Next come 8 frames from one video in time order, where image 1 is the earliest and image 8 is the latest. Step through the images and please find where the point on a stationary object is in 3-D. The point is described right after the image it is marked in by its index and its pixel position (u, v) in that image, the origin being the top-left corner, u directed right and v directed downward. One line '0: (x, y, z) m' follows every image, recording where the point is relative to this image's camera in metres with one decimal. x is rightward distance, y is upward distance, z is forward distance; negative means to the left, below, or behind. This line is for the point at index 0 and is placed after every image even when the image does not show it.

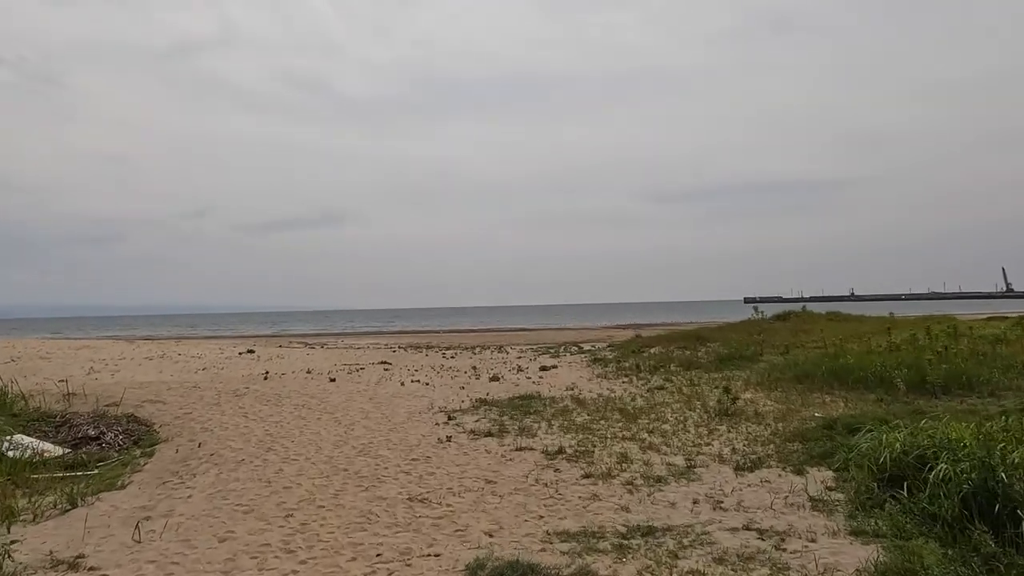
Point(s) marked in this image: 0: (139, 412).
0: (-7.4, -2.5, +13.1) m
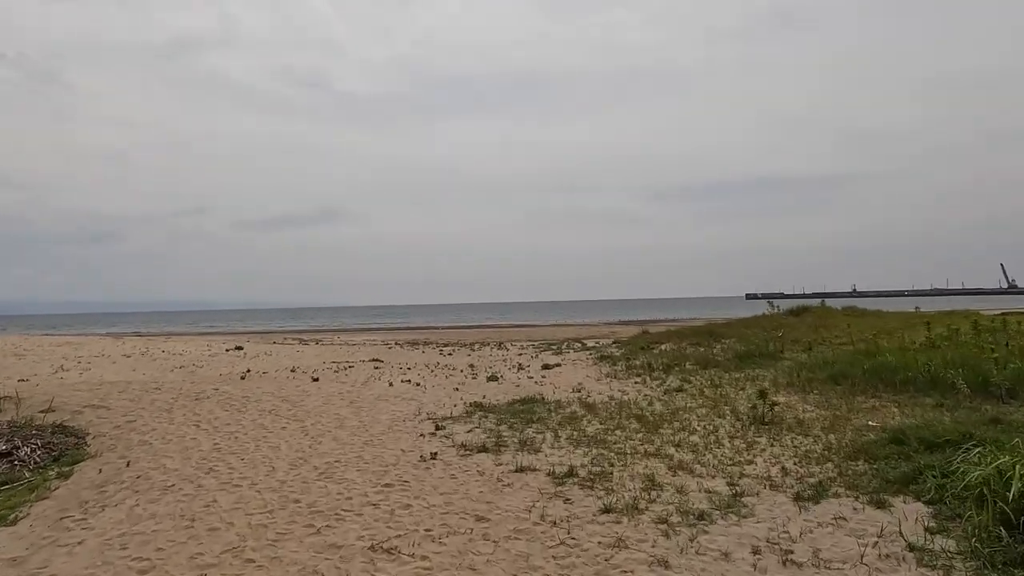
0: (-7.4, -2.2, +11.2) m
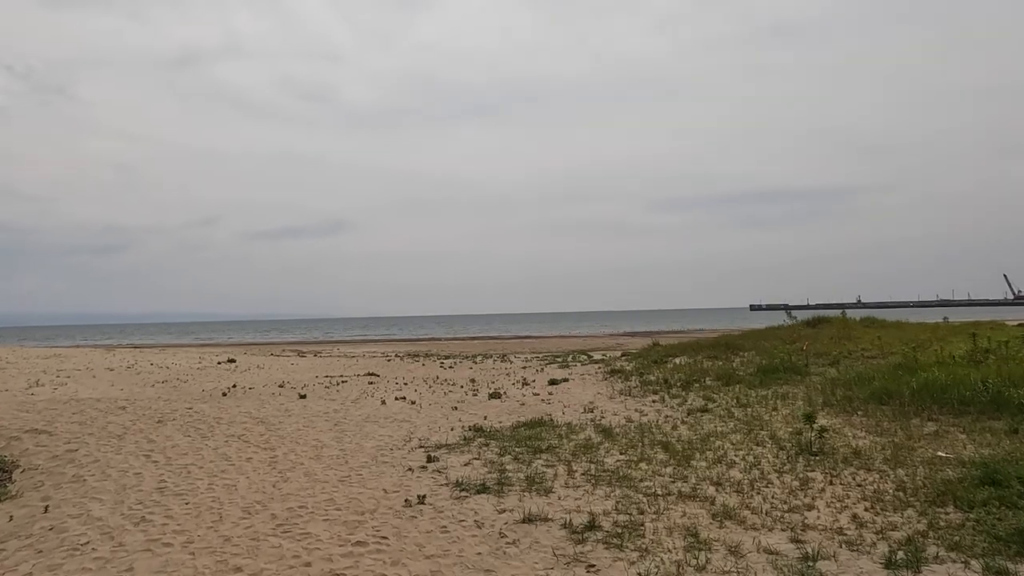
0: (-7.3, -2.3, +9.6) m
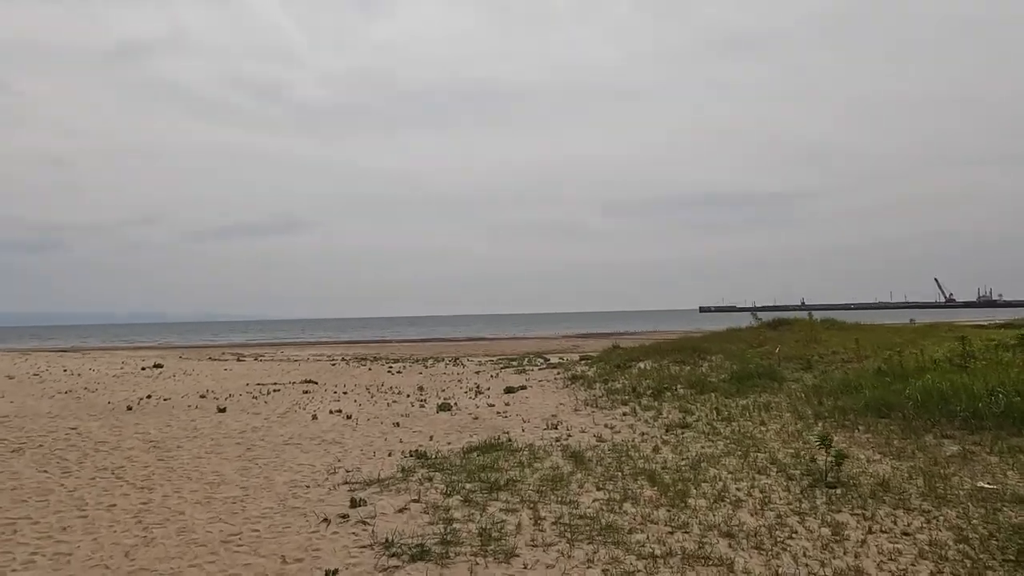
0: (-7.9, -2.2, +7.1) m
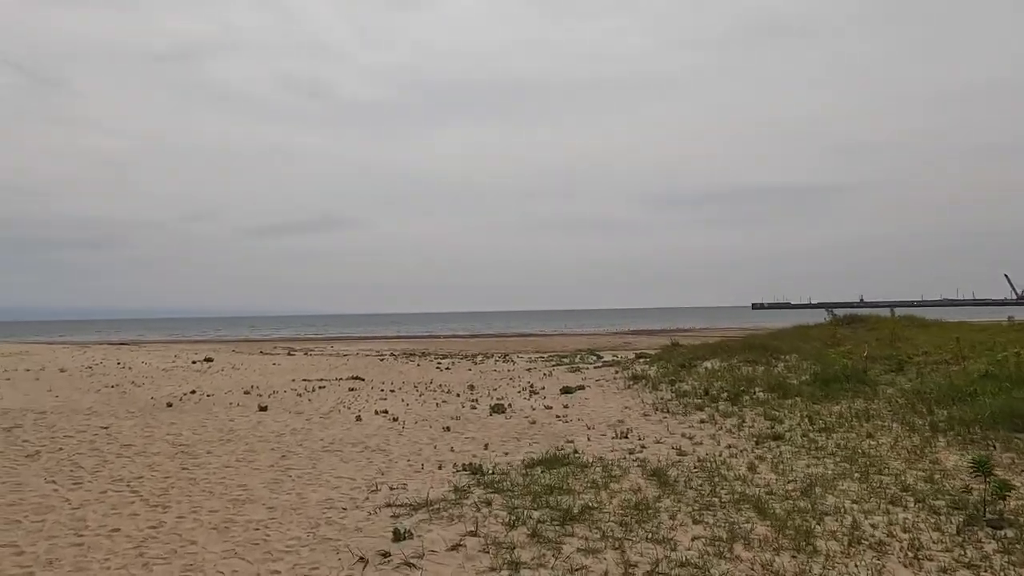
0: (-7.2, -2.1, +6.3) m
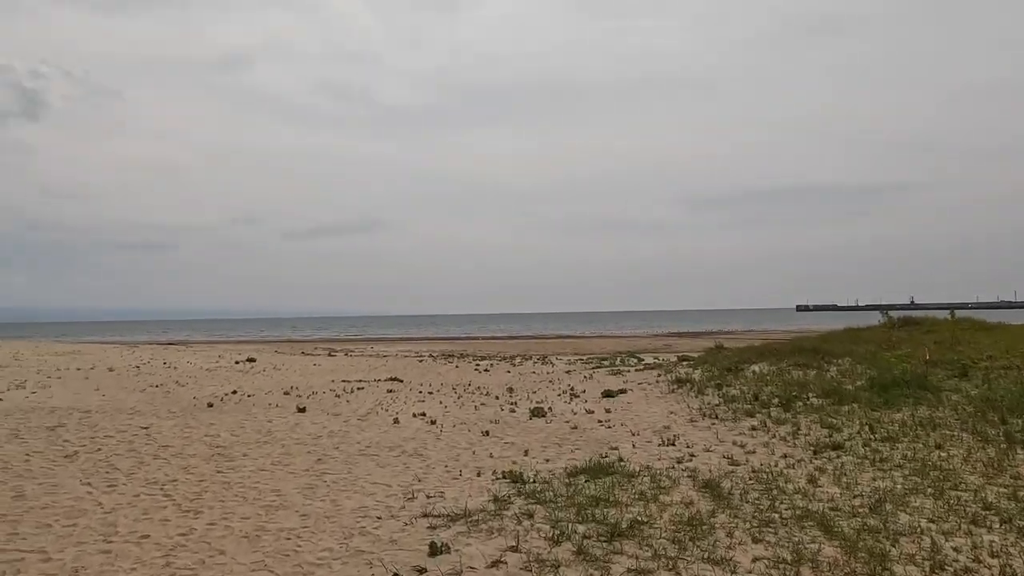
0: (-6.8, -2.1, +6.3) m
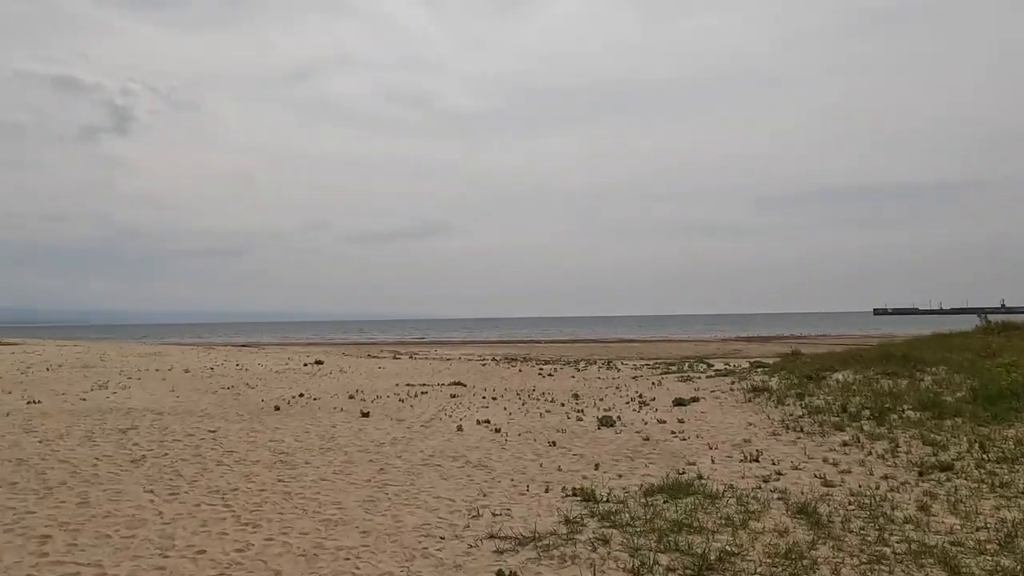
0: (-6.1, -2.1, +6.4) m
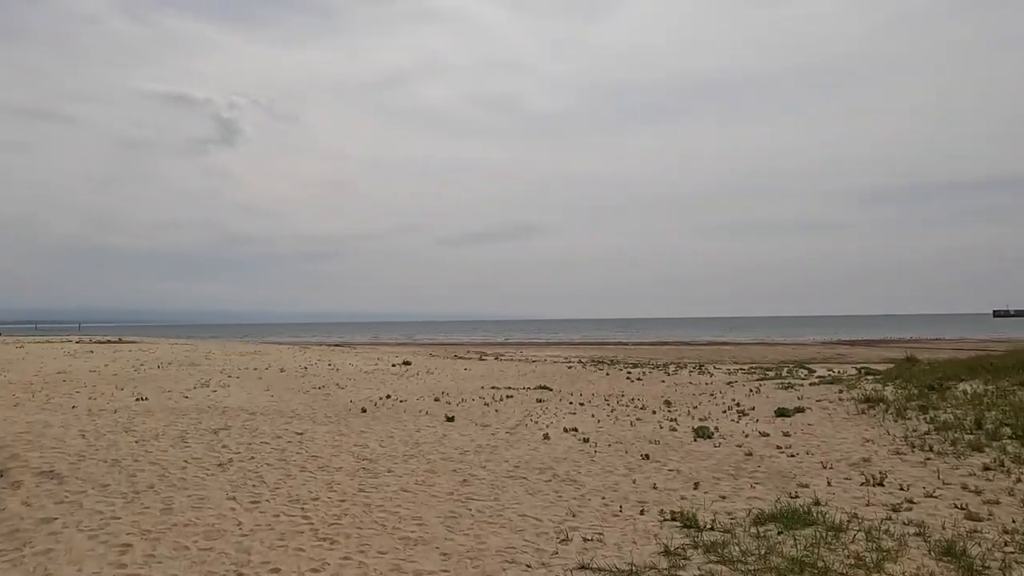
0: (-5.3, -2.2, +6.6) m
